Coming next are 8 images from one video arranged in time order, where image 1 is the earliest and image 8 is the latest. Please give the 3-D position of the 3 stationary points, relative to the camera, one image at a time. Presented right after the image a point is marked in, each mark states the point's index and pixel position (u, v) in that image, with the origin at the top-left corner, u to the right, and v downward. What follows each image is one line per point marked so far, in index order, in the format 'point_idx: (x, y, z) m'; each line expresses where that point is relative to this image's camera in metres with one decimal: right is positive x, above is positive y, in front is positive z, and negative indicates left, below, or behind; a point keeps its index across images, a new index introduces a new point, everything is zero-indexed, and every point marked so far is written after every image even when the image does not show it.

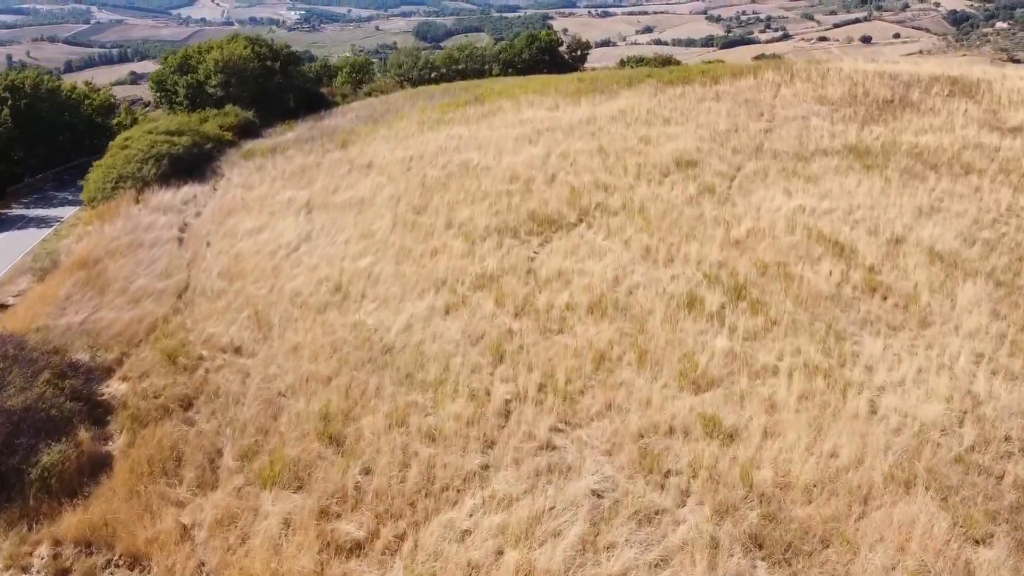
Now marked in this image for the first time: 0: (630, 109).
0: (+2.2, +3.3, +15.0) m
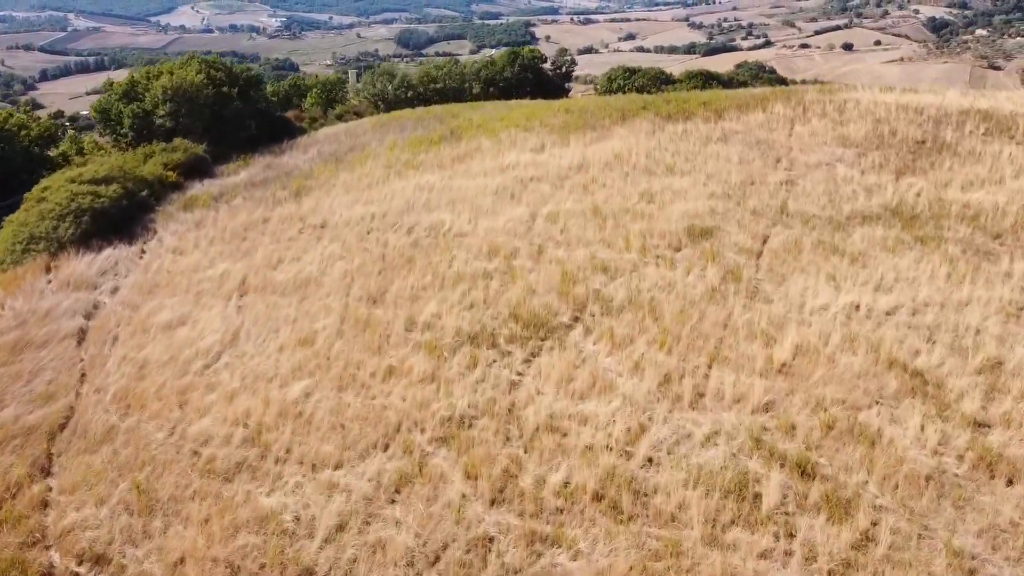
0: (+1.9, +2.2, +13.0) m
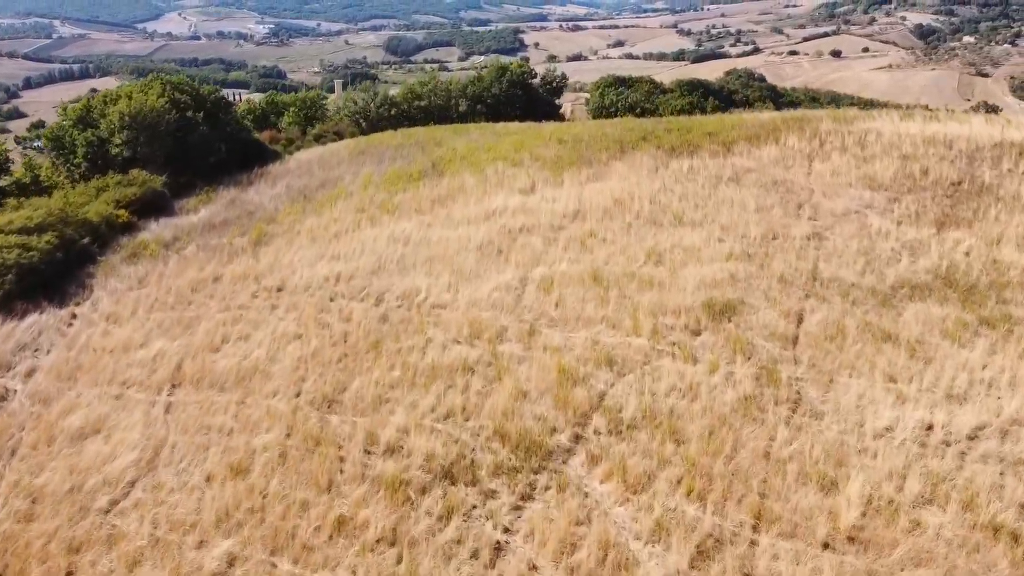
0: (+1.7, +1.3, +11.6) m
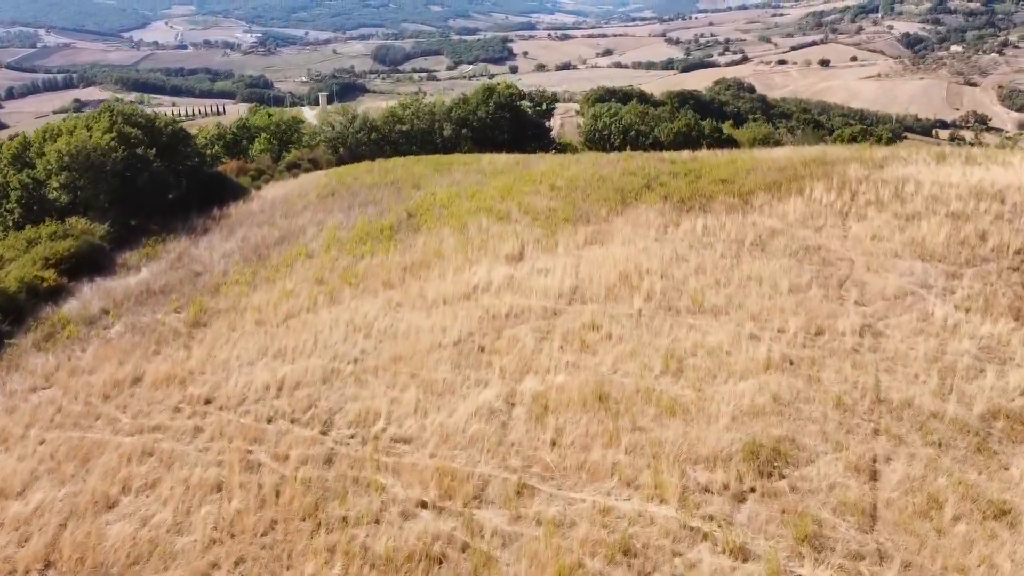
0: (+1.5, +0.2, +9.7) m
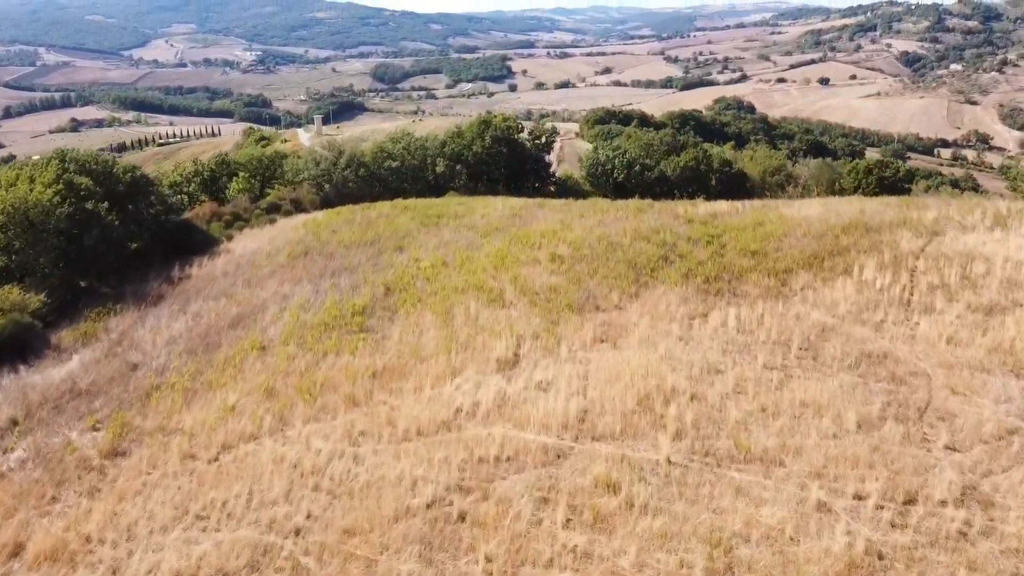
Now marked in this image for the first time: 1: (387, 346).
0: (+1.4, -1.0, +7.8) m
1: (-1.5, -0.7, +9.6) m
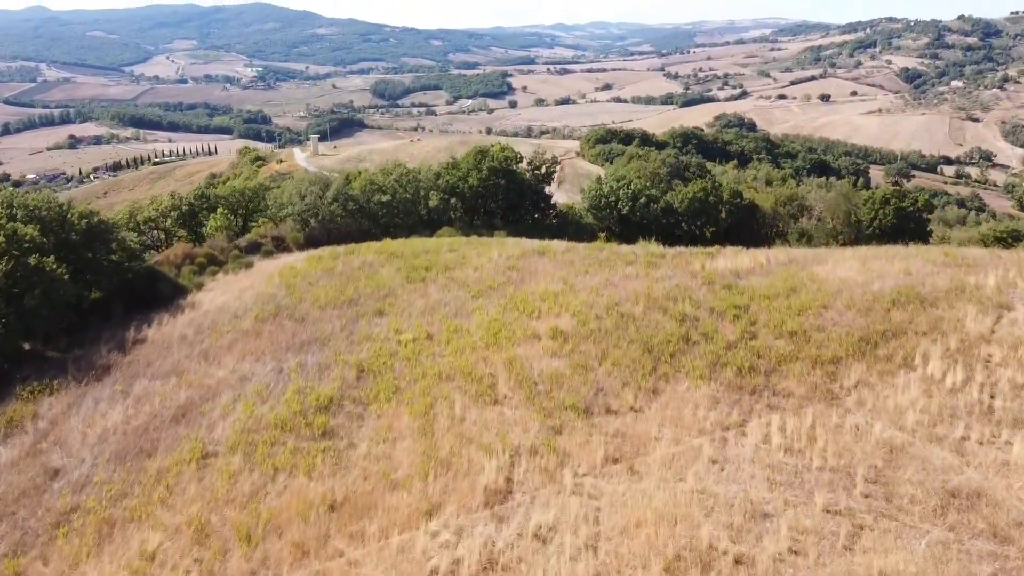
0: (+1.3, -2.0, +6.0) m
1: (-1.5, -1.7, +7.9) m
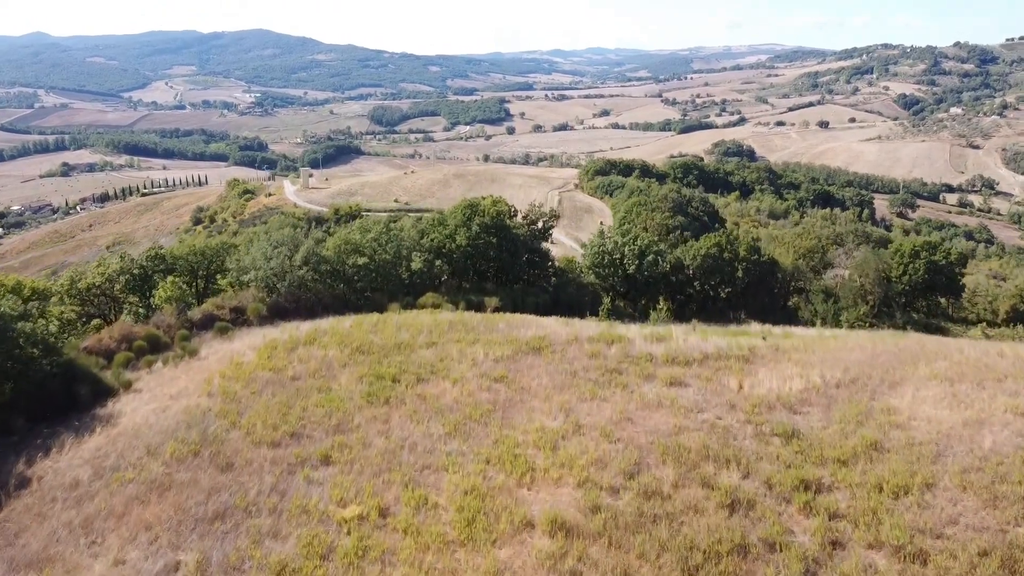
0: (+1.2, -3.4, +3.0) m
1: (-1.7, -3.2, +4.9) m
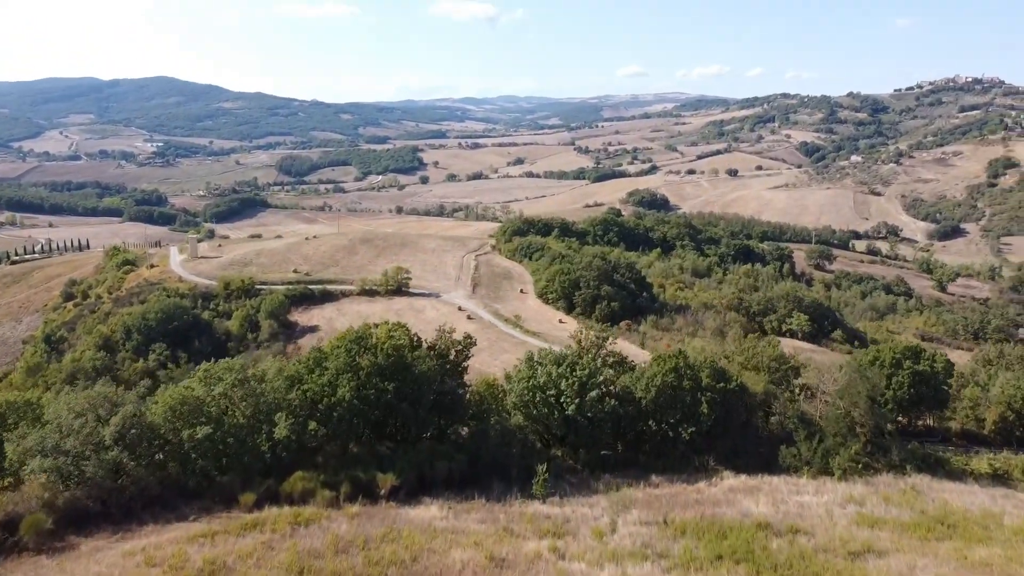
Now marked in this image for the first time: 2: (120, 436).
0: (+1.3, -5.8, -2.9) m
1: (-1.8, -5.8, -1.3) m
2: (-7.6, -2.8, +15.8) m
